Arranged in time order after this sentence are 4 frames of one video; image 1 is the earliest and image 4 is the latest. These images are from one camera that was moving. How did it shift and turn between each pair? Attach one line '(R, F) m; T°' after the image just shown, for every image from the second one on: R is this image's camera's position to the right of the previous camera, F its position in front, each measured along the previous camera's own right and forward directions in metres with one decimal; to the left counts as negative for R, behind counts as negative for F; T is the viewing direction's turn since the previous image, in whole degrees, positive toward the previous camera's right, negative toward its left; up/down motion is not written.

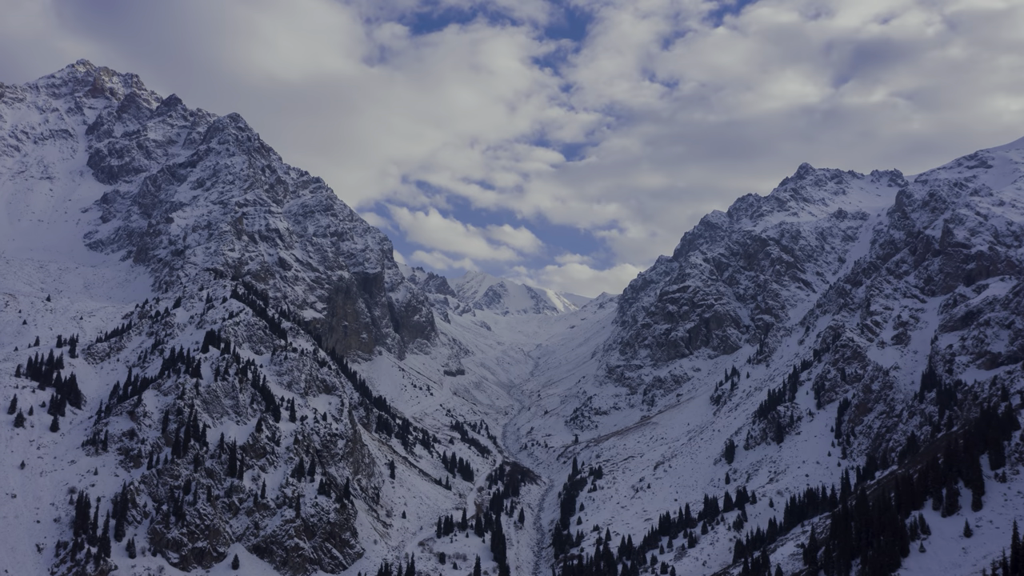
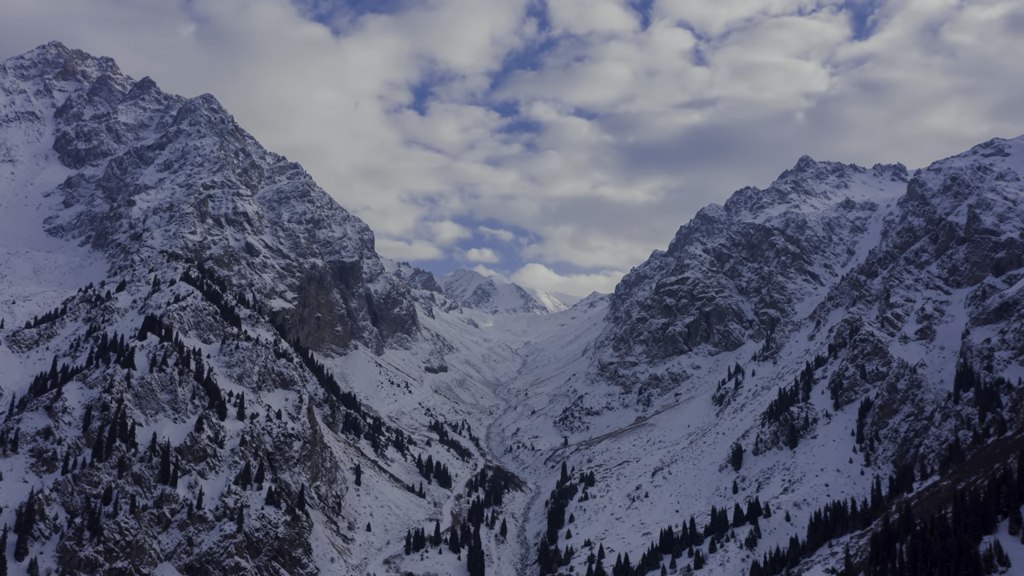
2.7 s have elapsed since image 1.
(+1.3, +17.5) m; +1°
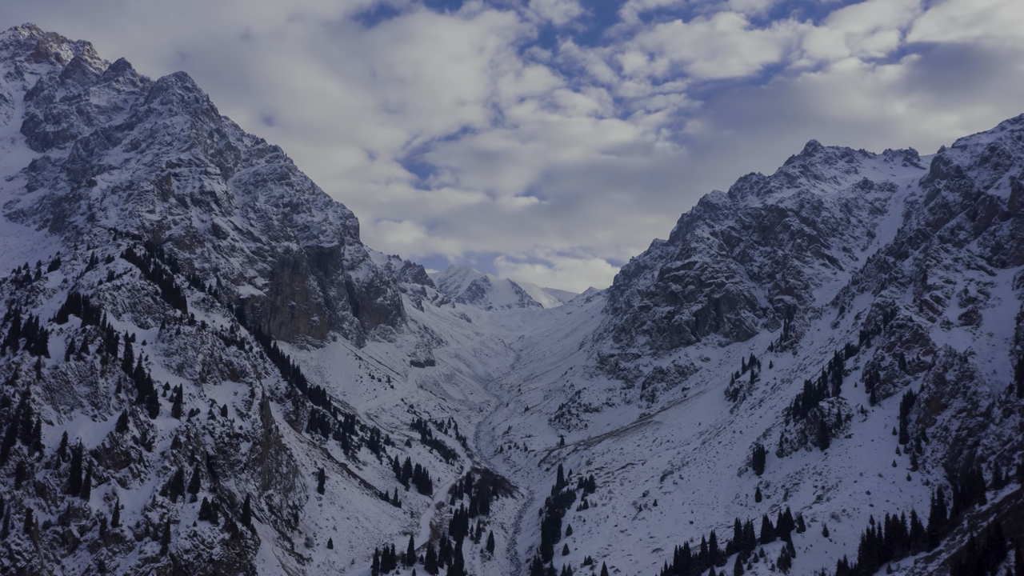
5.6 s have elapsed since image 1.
(+1.3, +19.0) m; 0°
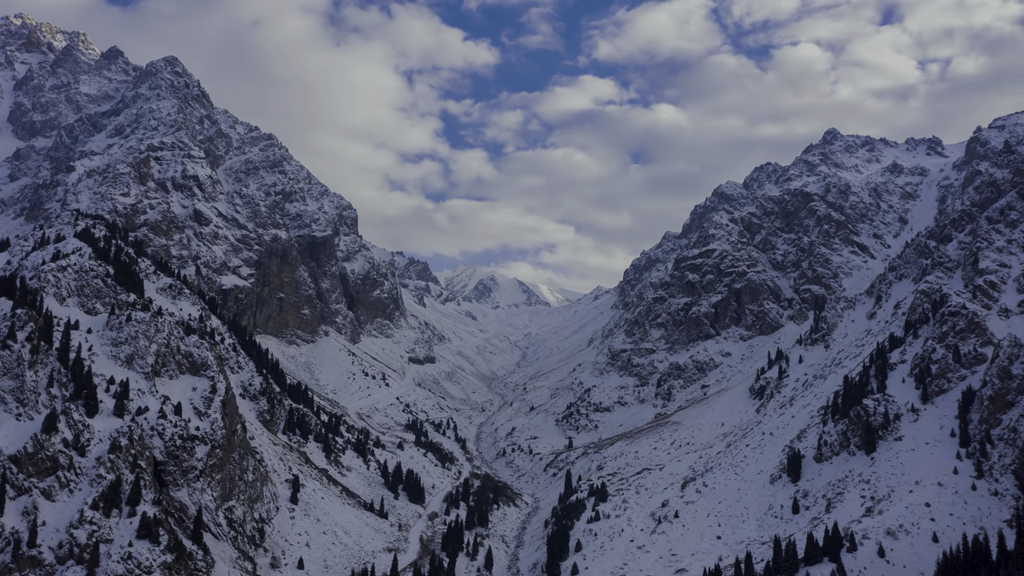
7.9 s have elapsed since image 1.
(+1.0, +15.1) m; -1°
